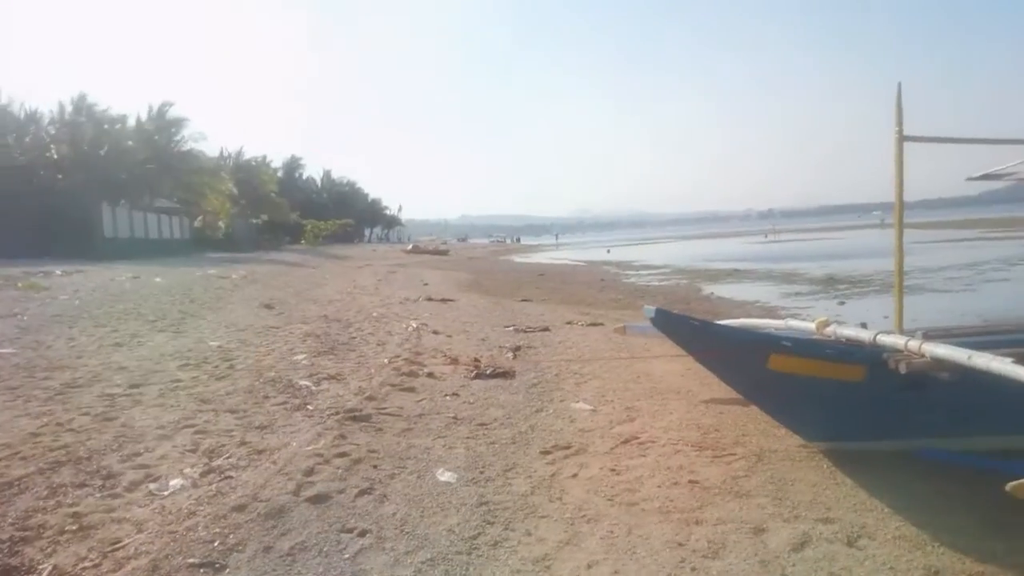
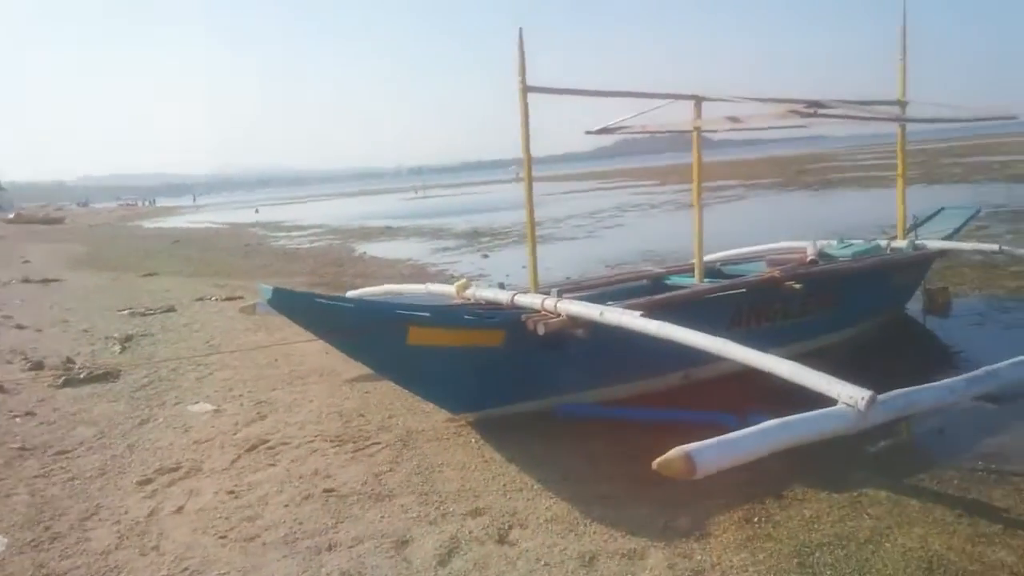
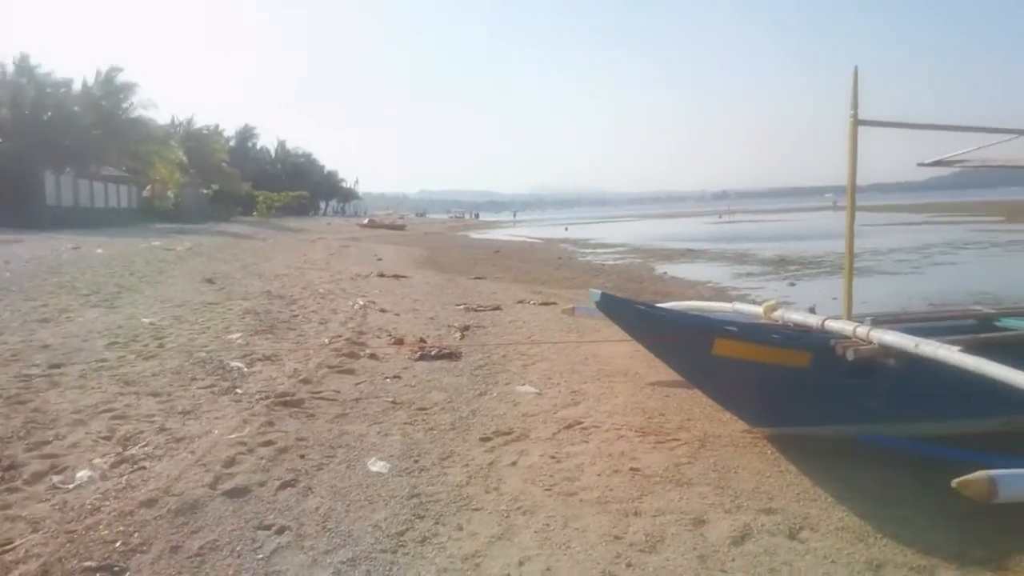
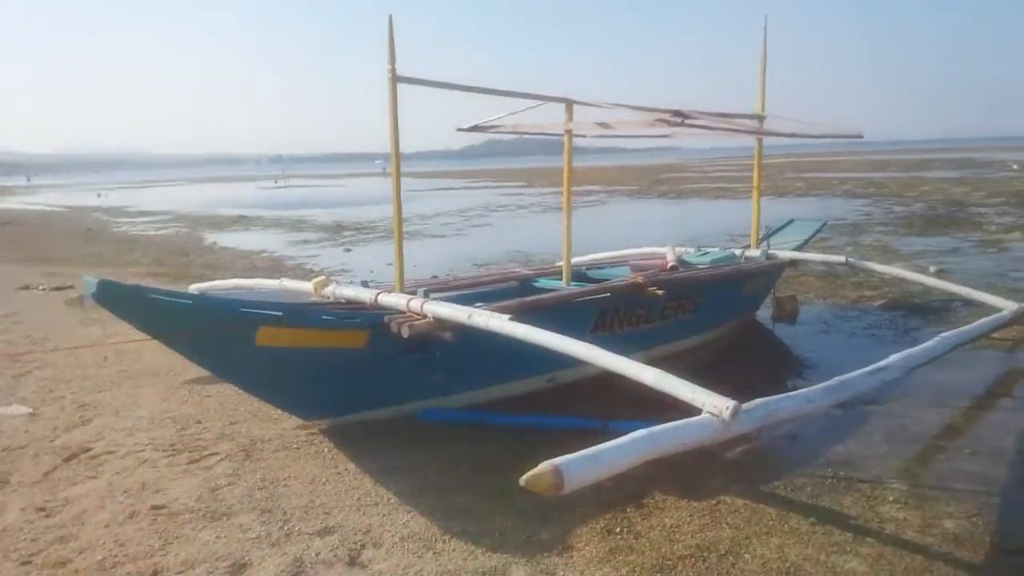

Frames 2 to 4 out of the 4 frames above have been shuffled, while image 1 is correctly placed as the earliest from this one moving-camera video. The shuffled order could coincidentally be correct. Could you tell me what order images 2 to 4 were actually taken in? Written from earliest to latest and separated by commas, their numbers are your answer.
3, 2, 4
